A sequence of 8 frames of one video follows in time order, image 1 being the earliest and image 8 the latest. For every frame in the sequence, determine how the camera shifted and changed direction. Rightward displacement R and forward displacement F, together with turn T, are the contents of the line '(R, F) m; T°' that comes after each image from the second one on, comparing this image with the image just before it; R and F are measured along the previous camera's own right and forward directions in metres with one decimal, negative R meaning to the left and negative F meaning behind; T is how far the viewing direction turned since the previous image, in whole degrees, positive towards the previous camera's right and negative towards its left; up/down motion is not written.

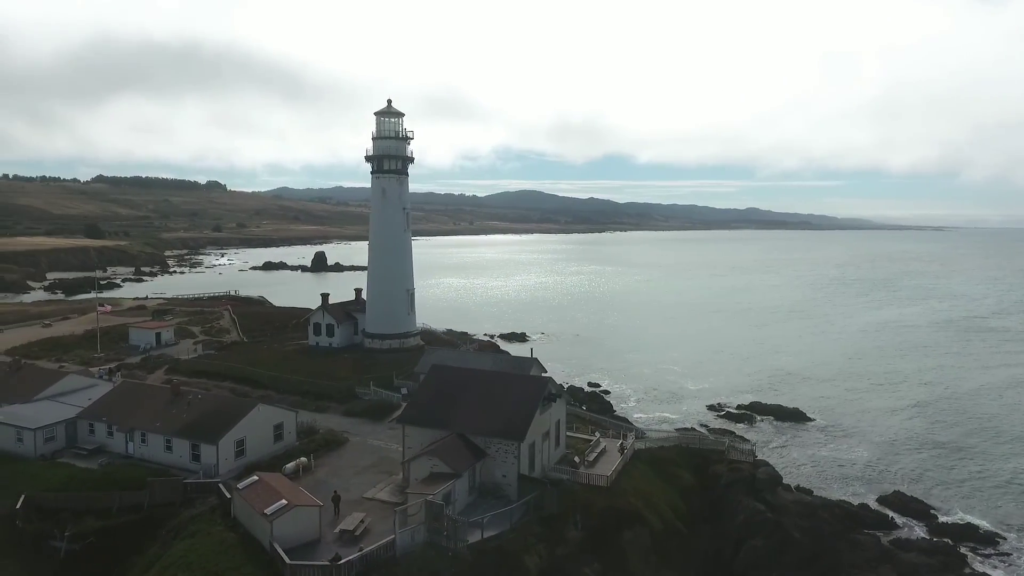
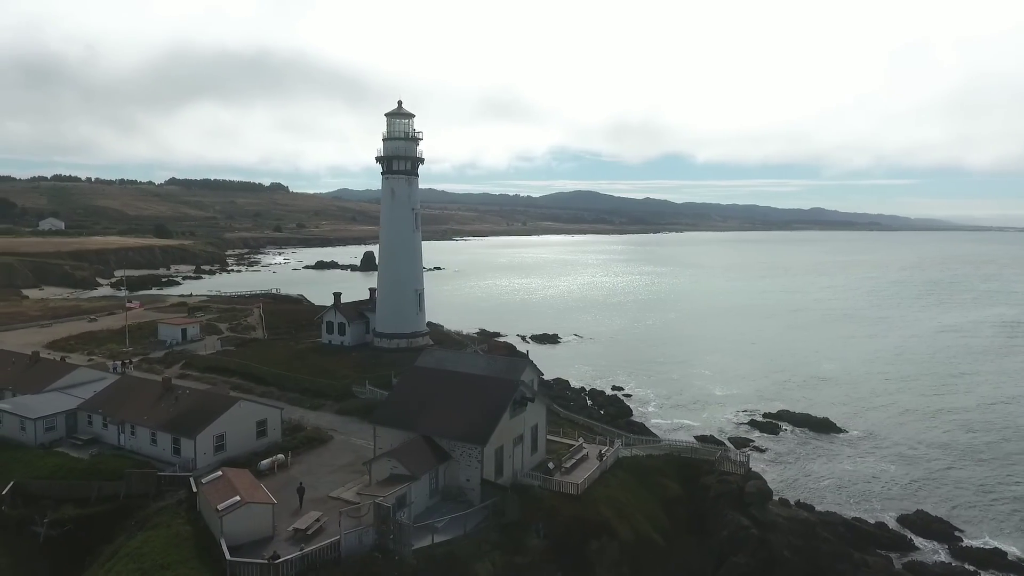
(+2.7, +0.5) m; -5°
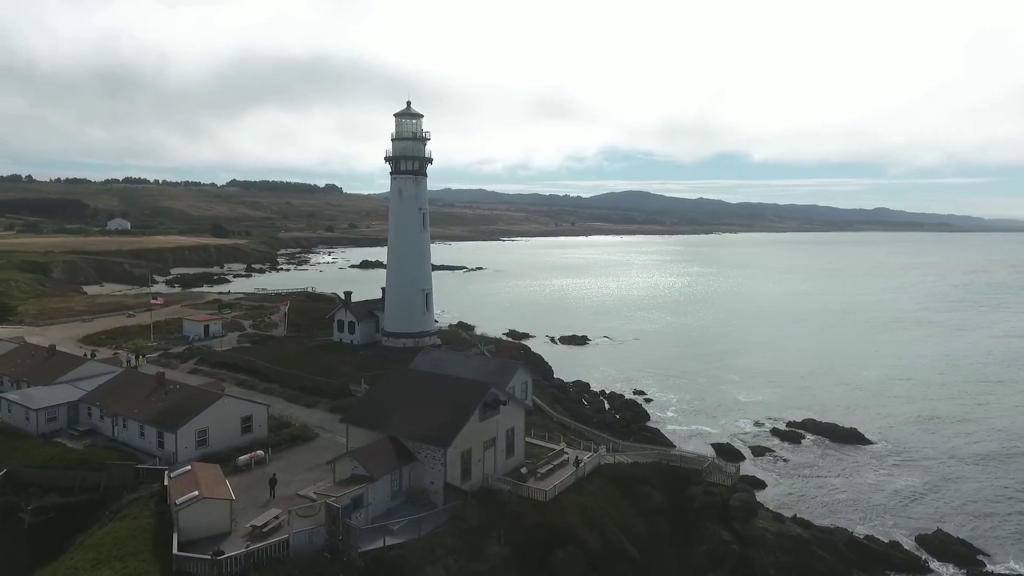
(+2.5, +0.5) m; -5°
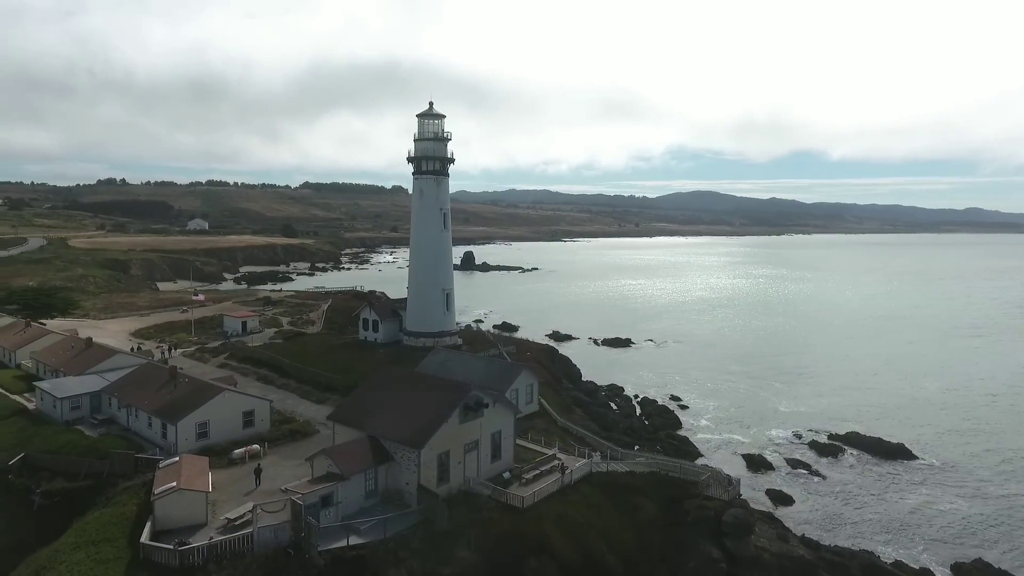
(+2.6, +0.5) m; -6°
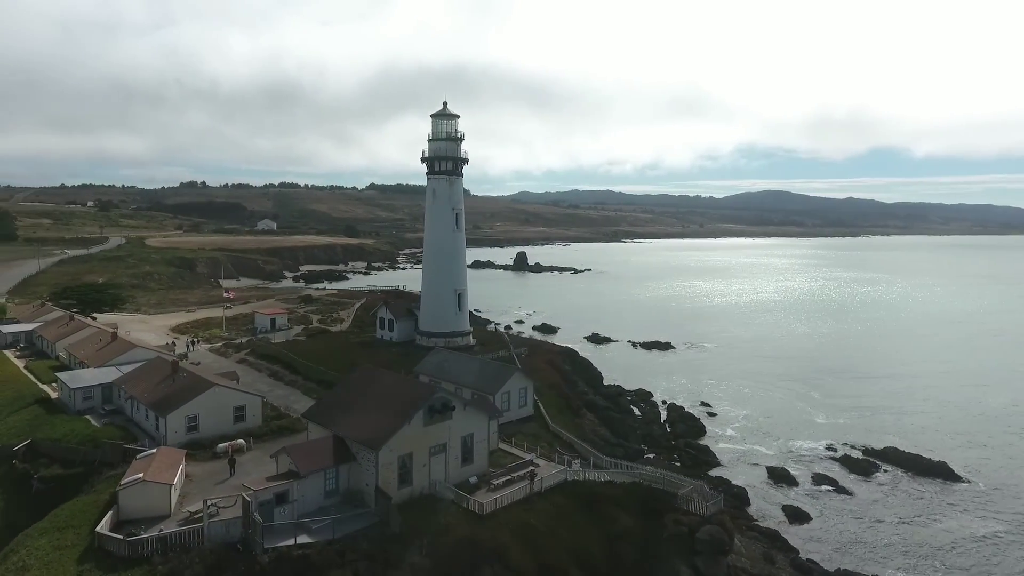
(+3.0, +0.6) m; -6°
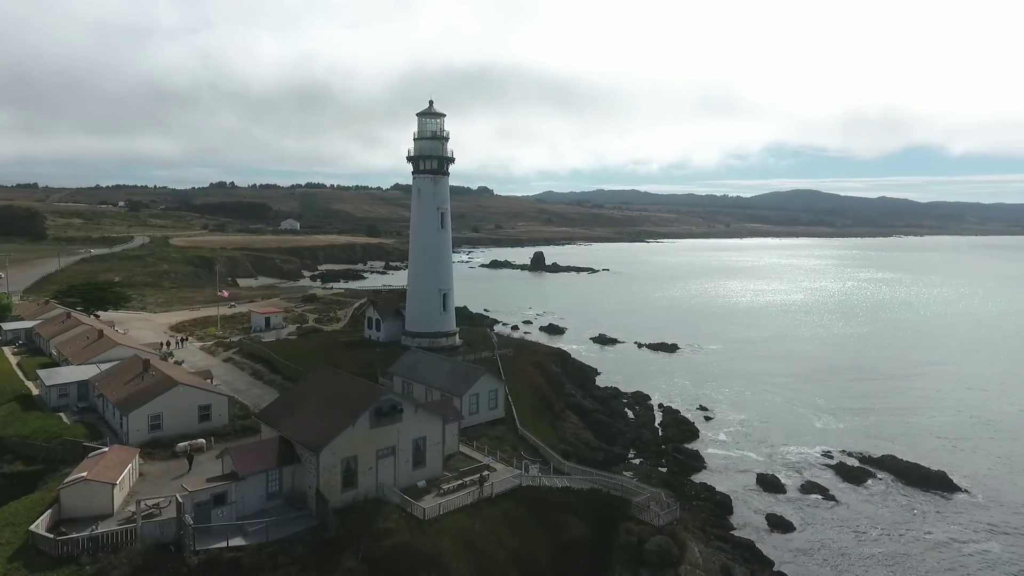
(+2.3, +0.5) m; -2°
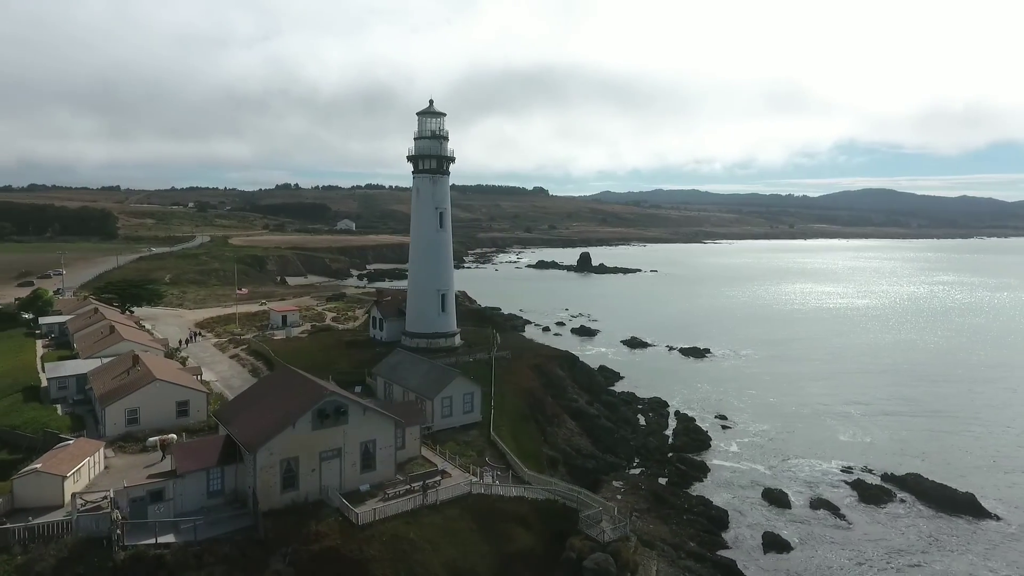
(+3.4, +0.8) m; -5°
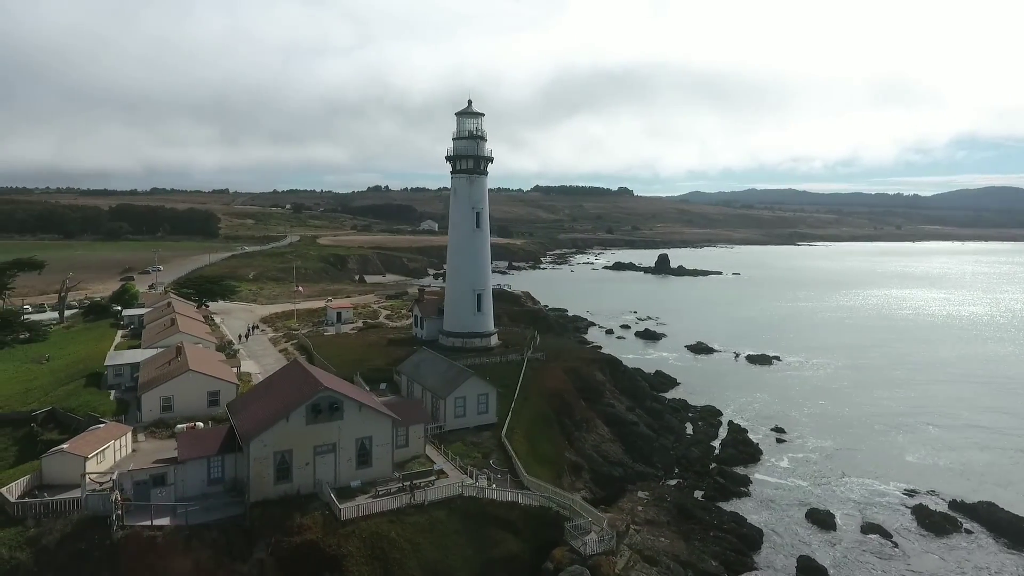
(+2.8, +0.6) m; -8°
